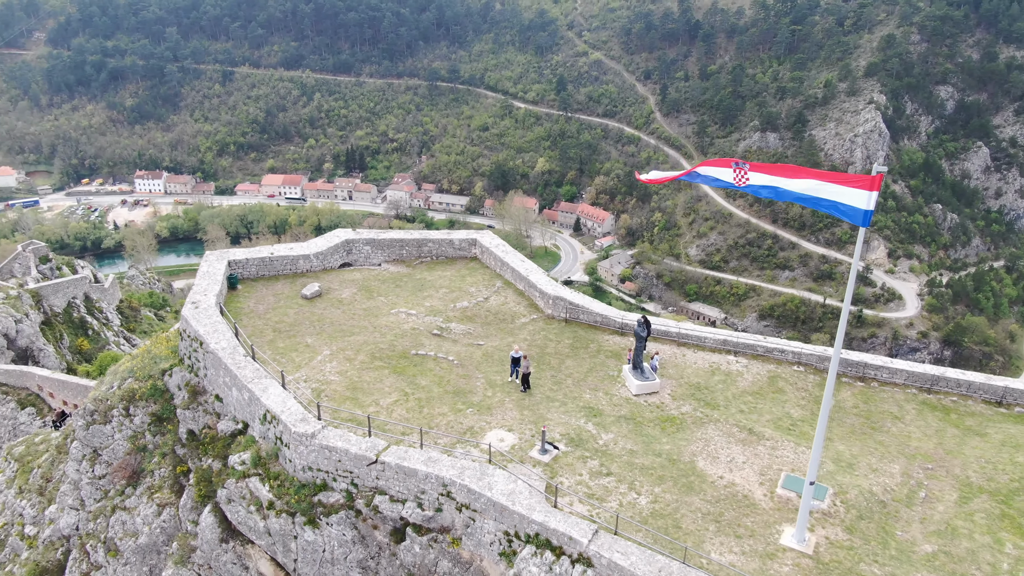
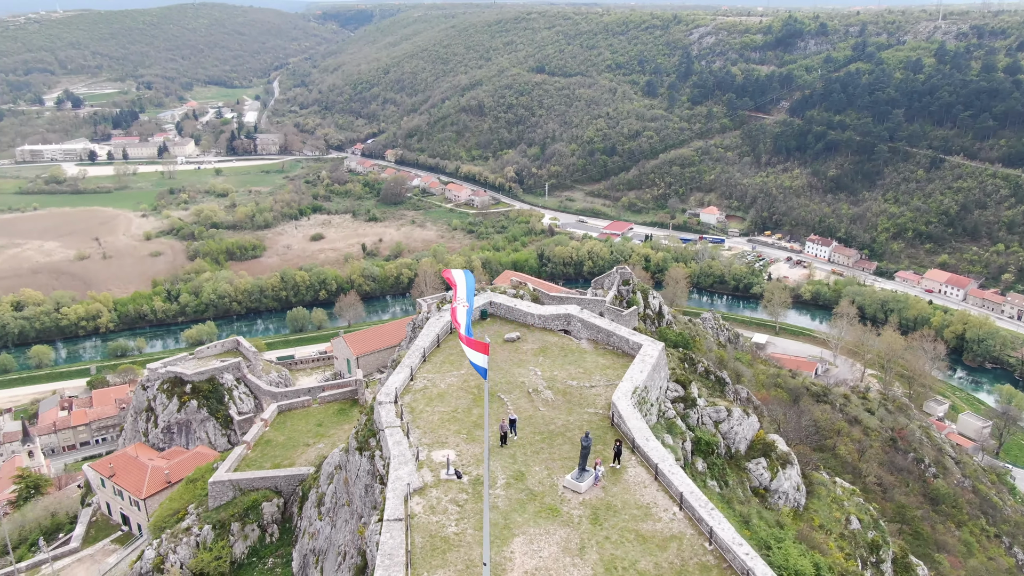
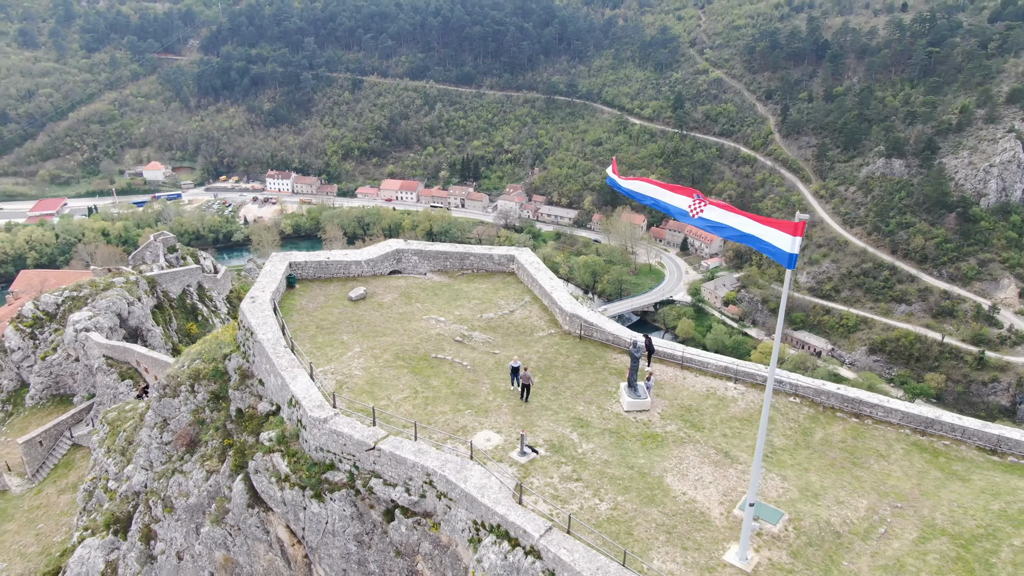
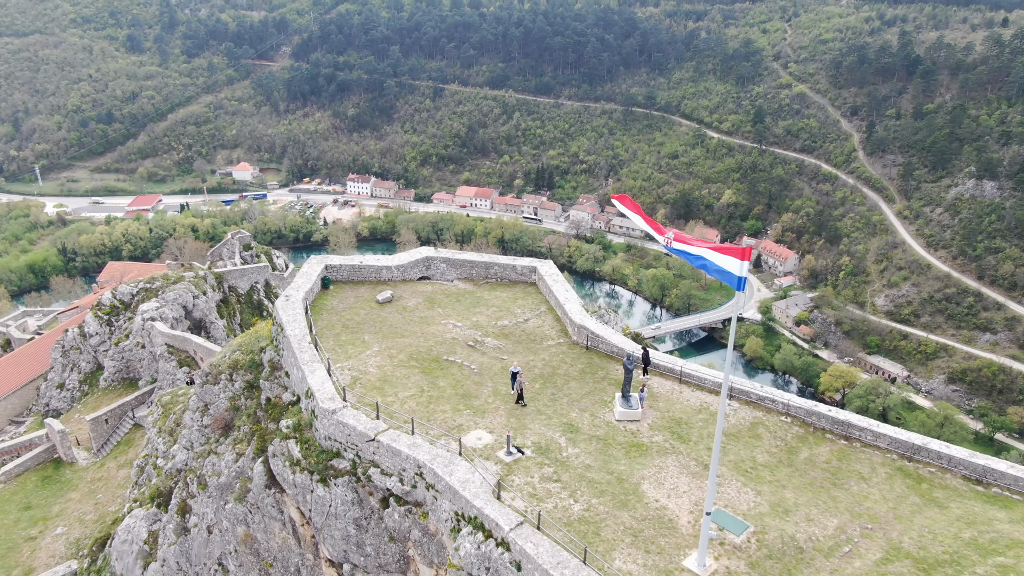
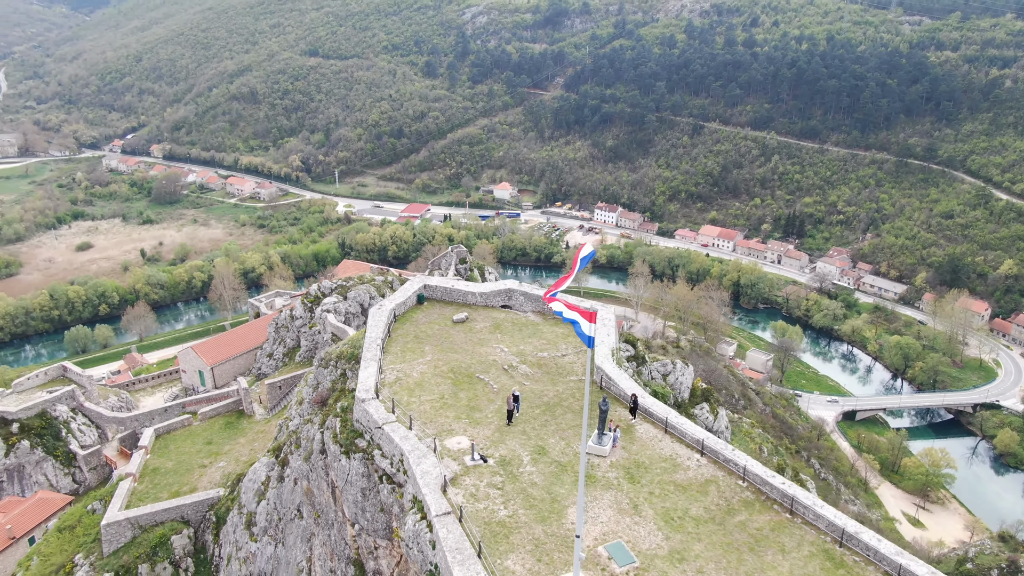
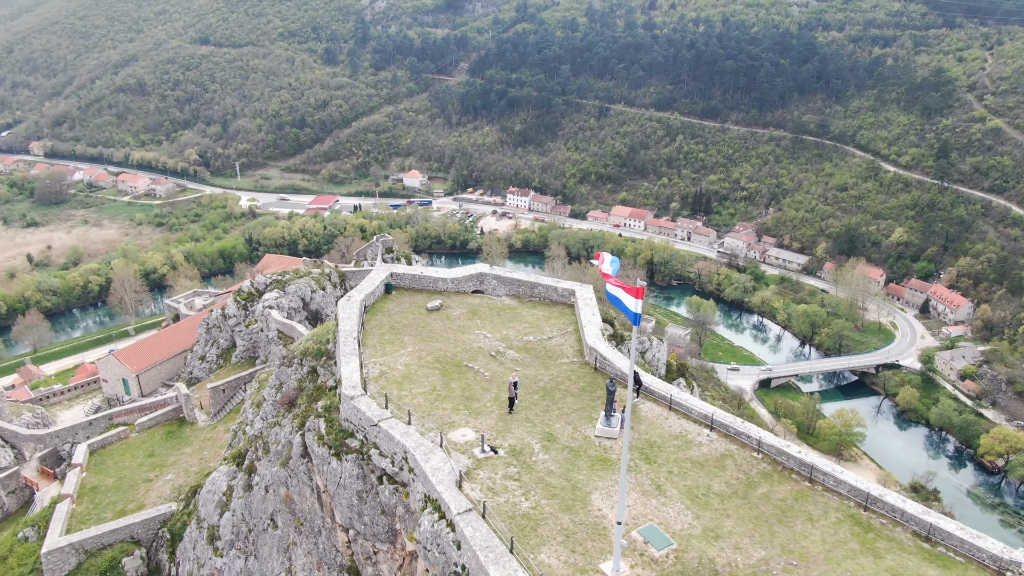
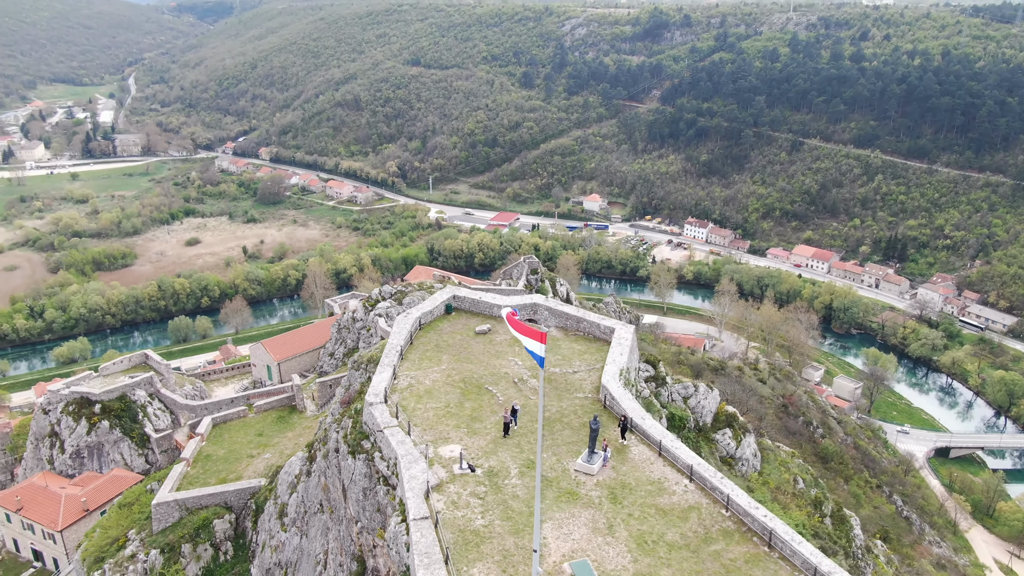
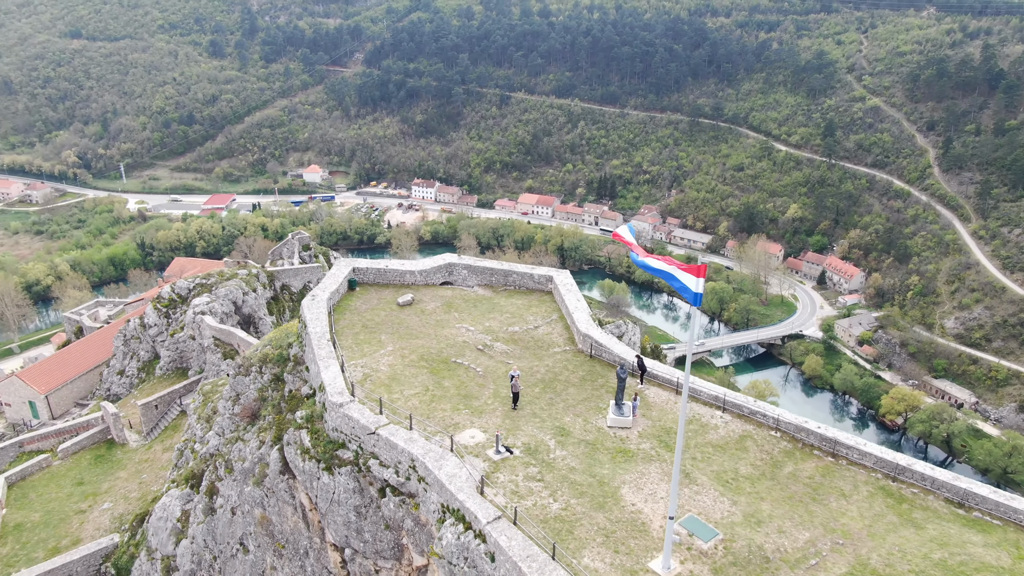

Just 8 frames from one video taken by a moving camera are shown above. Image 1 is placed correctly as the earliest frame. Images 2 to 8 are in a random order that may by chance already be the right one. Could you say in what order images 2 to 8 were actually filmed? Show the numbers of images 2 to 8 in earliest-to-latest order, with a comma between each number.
3, 4, 8, 6, 5, 7, 2
